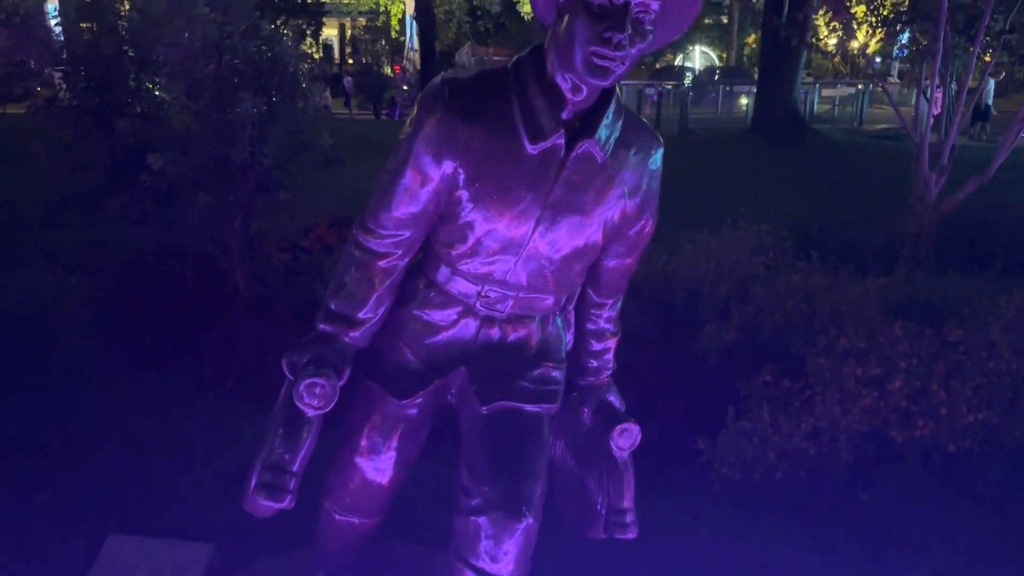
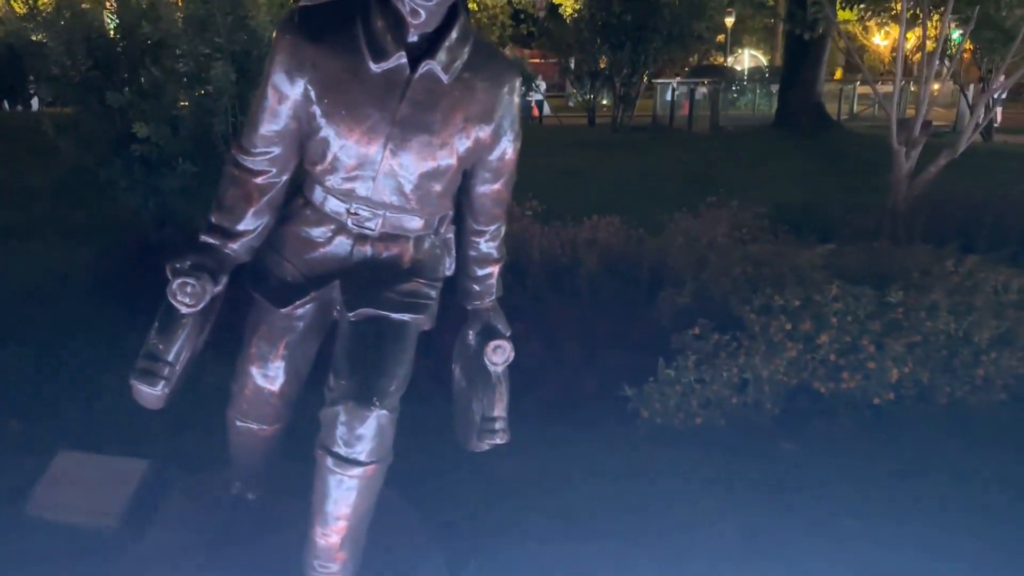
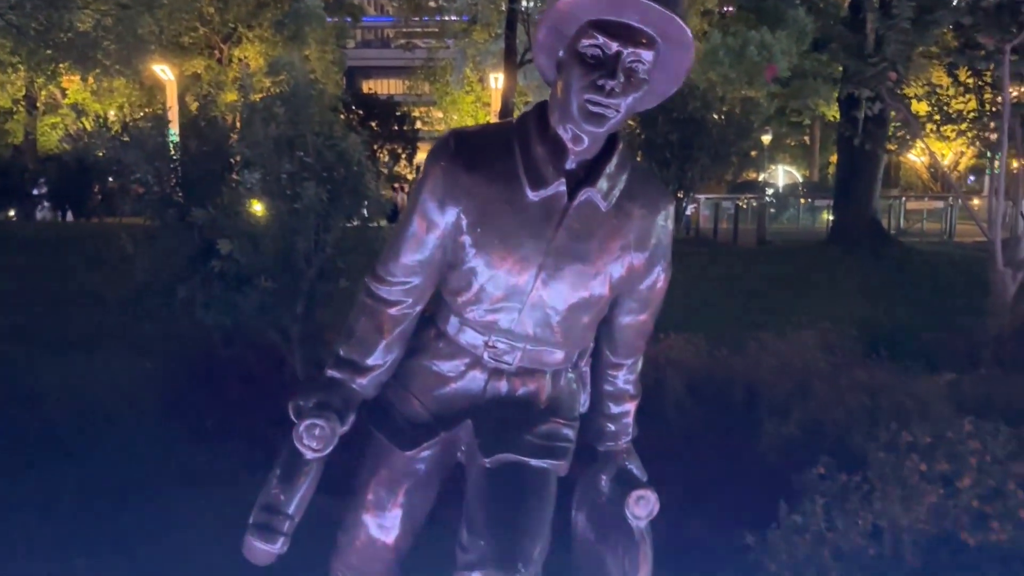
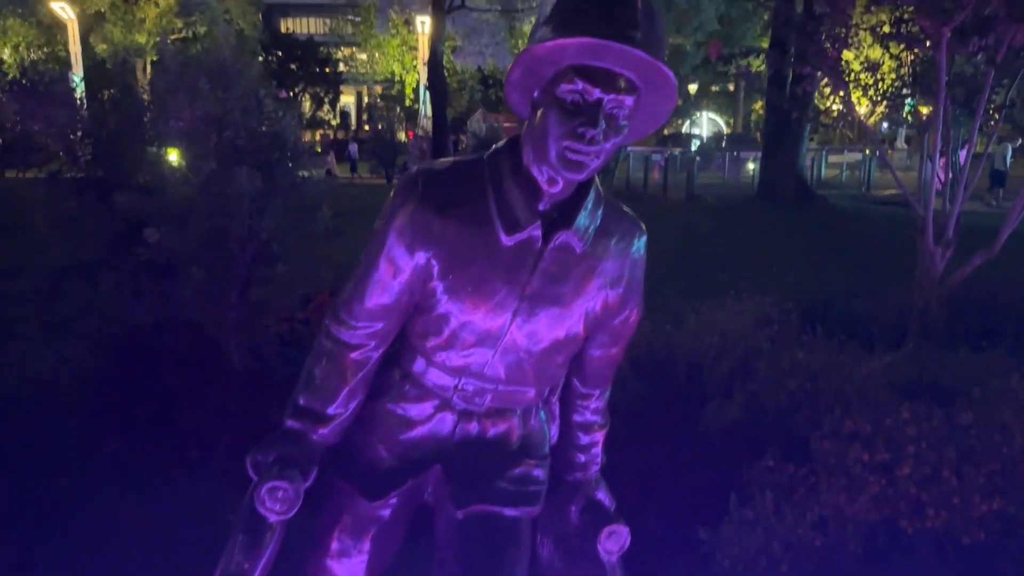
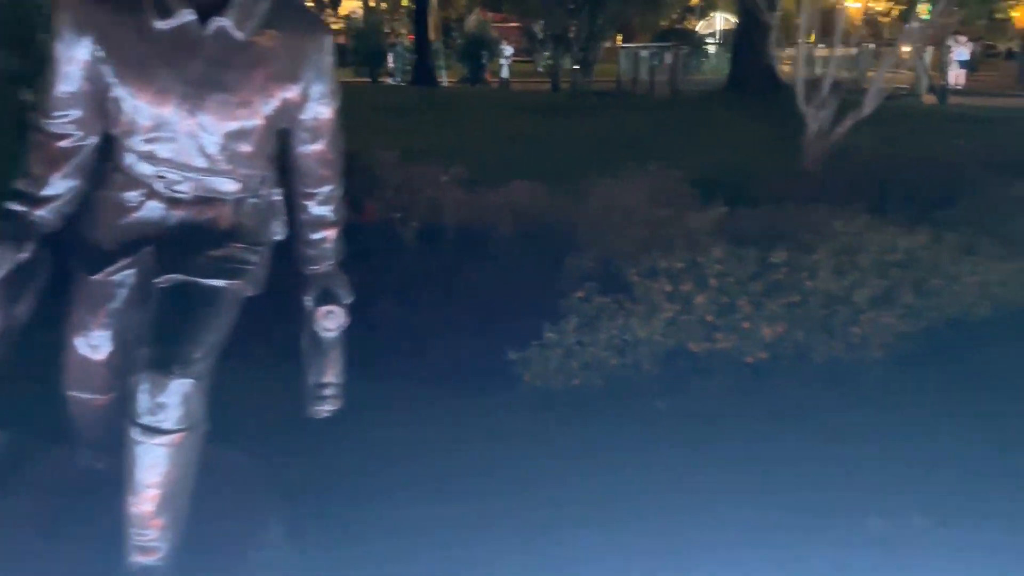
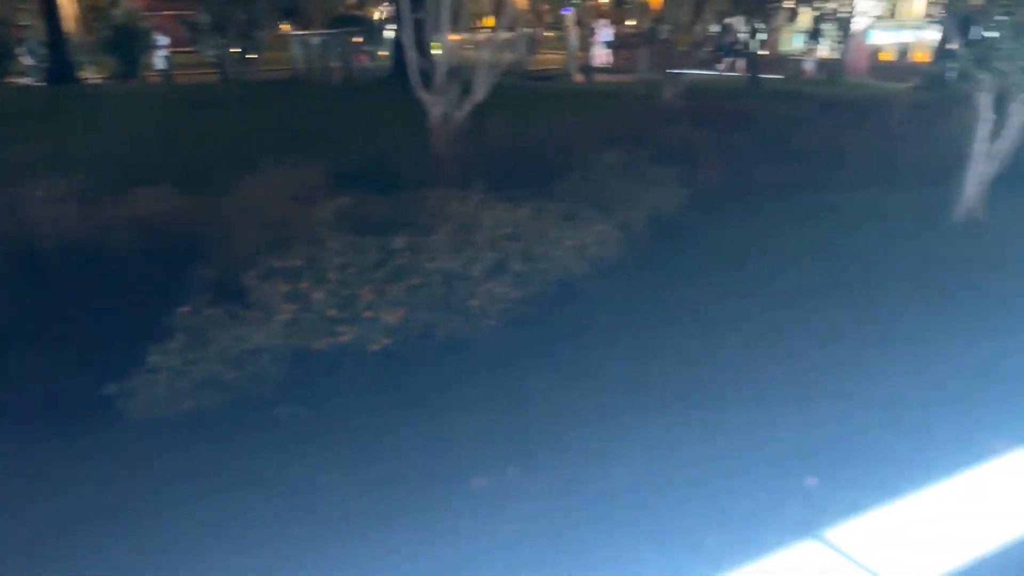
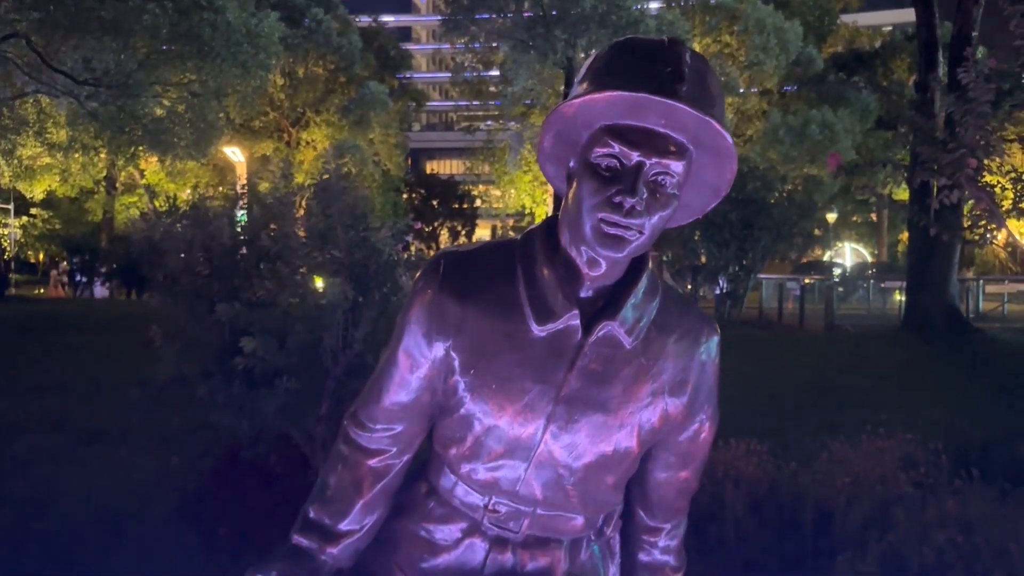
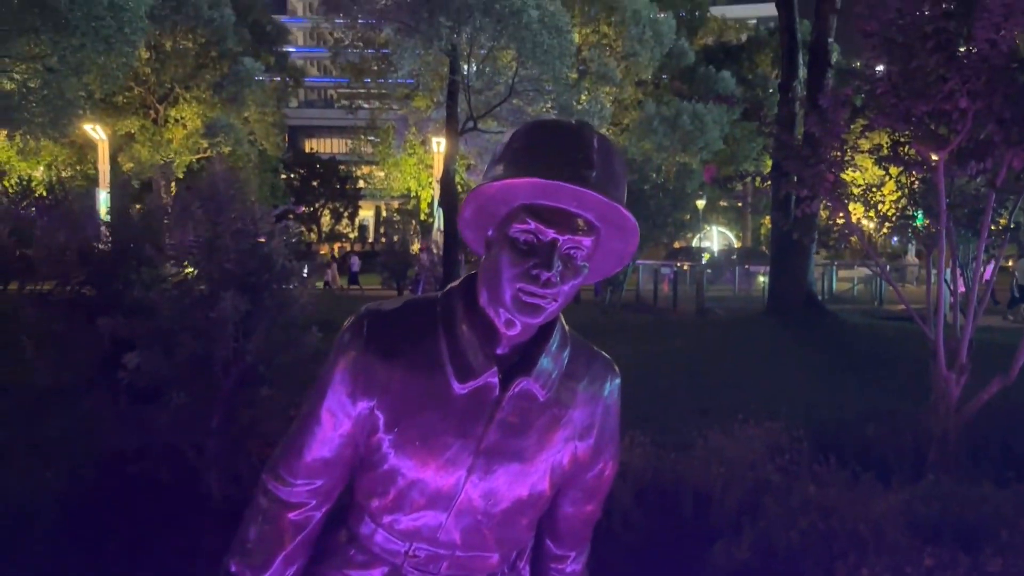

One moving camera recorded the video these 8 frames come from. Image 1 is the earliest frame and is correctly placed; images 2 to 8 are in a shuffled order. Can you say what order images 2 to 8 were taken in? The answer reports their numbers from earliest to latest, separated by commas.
4, 8, 7, 3, 2, 5, 6
